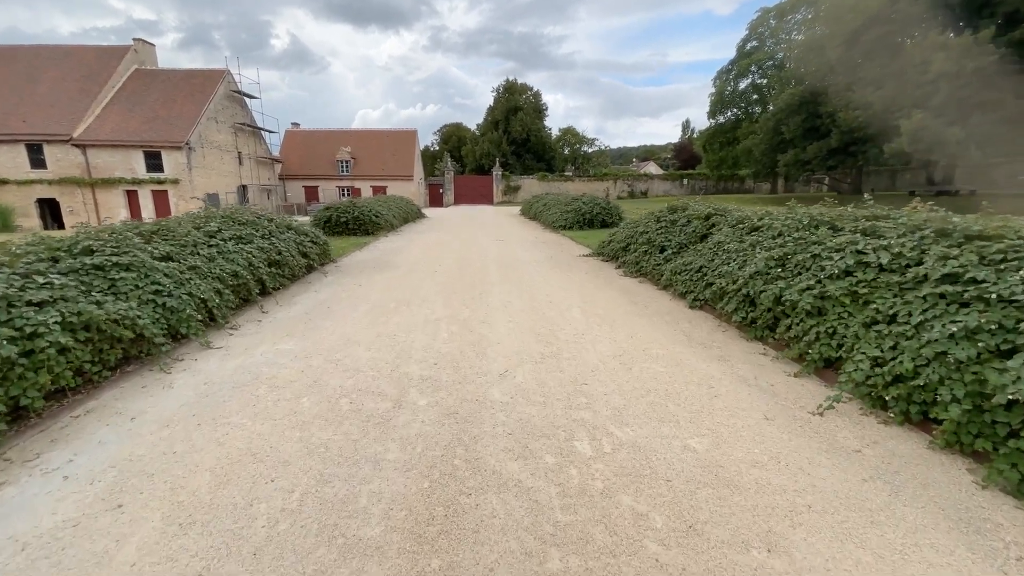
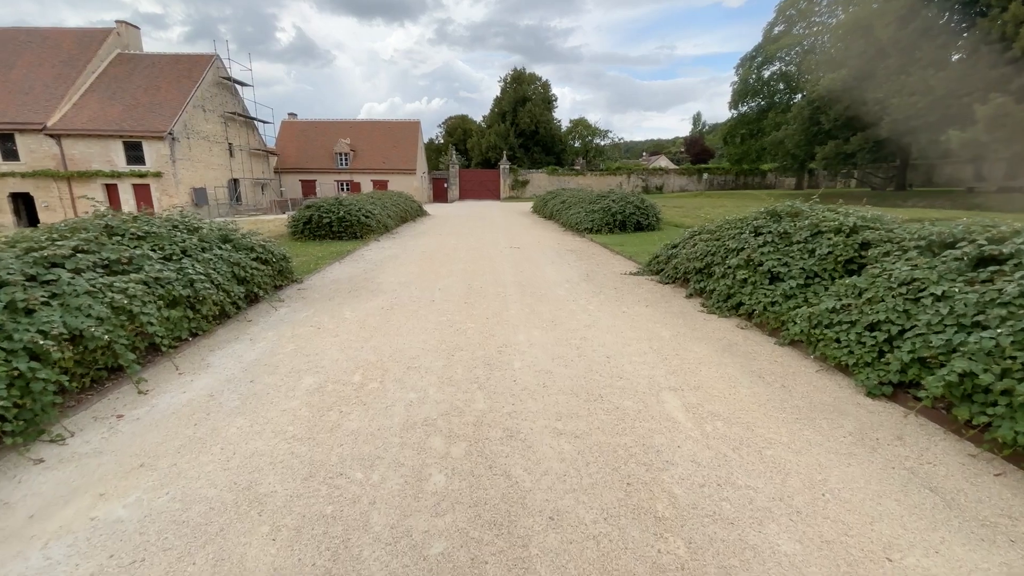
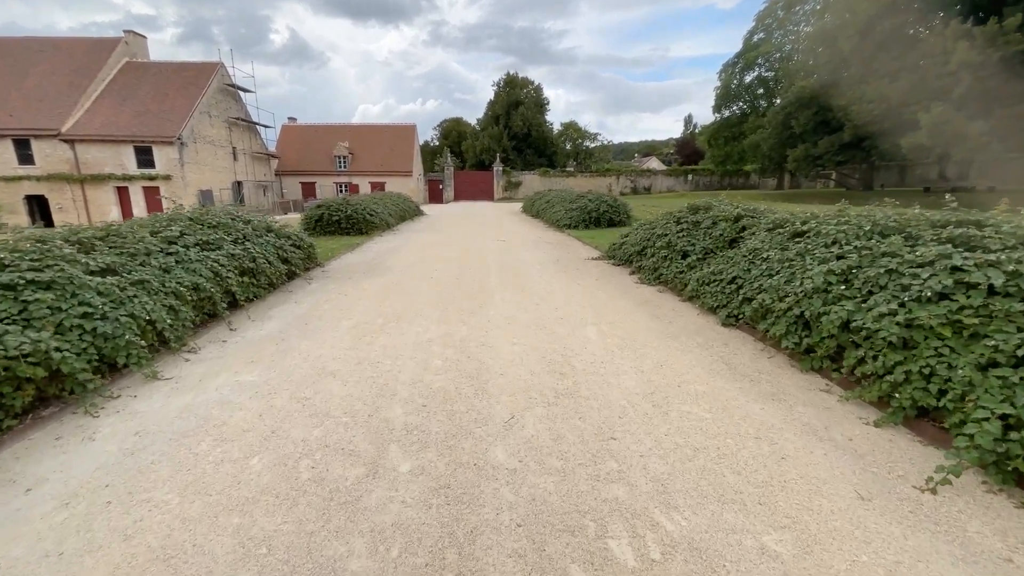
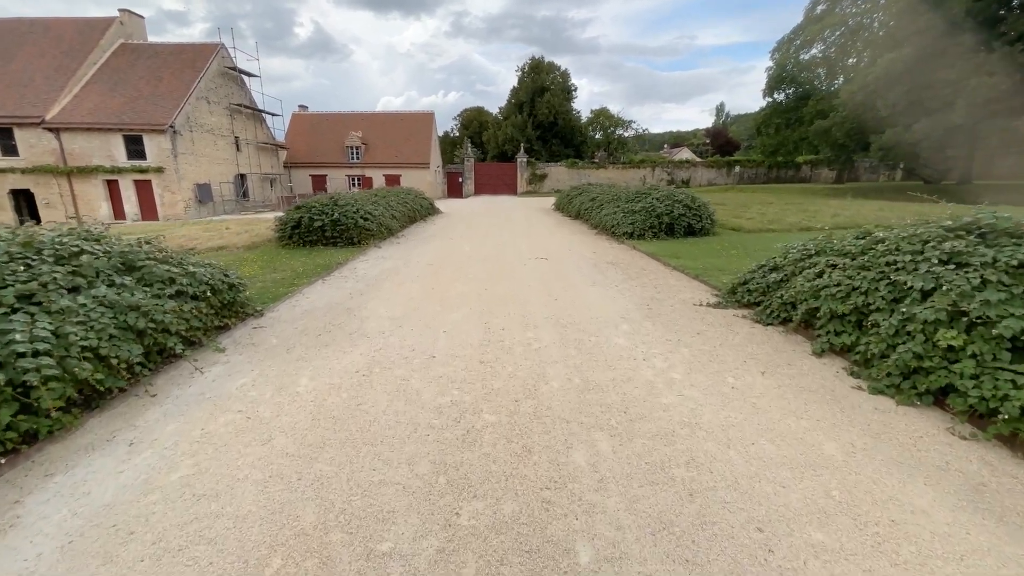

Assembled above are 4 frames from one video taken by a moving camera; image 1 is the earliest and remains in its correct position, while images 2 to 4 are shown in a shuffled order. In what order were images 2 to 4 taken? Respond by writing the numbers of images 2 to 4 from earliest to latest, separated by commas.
3, 2, 4
